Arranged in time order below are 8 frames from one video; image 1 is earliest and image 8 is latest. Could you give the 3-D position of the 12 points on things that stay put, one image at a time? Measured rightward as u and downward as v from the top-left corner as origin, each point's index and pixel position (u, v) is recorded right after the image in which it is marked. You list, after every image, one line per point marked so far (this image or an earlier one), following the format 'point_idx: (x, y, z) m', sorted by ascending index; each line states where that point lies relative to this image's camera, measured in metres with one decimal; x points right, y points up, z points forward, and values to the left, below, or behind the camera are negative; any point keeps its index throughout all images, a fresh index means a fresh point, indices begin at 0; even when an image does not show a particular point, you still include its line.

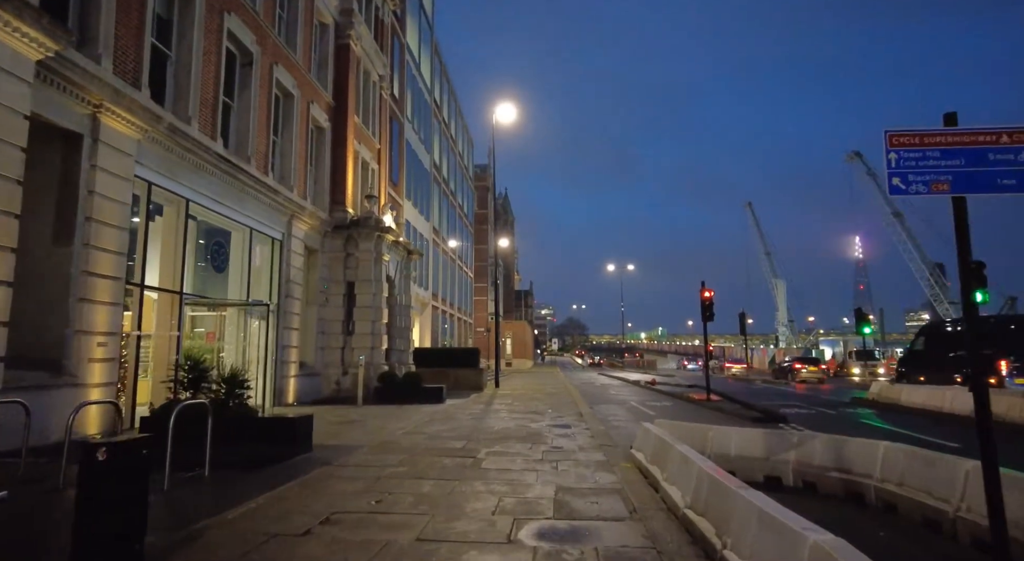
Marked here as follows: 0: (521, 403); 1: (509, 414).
0: (+0.3, -3.8, +19.0) m
1: (0.0, -3.4, +15.5) m
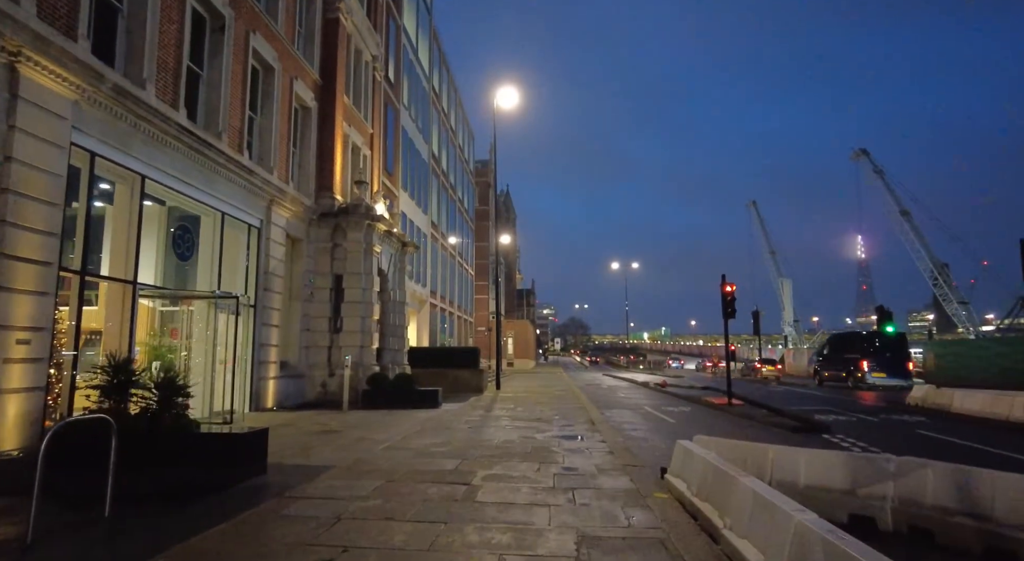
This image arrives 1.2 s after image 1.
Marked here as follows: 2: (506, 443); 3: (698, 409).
0: (+0.3, -3.6, +17.2) m
1: (0.0, -3.2, +13.7) m
2: (-0.1, -2.7, +10.2) m
3: (+5.7, -4.0, +18.7) m
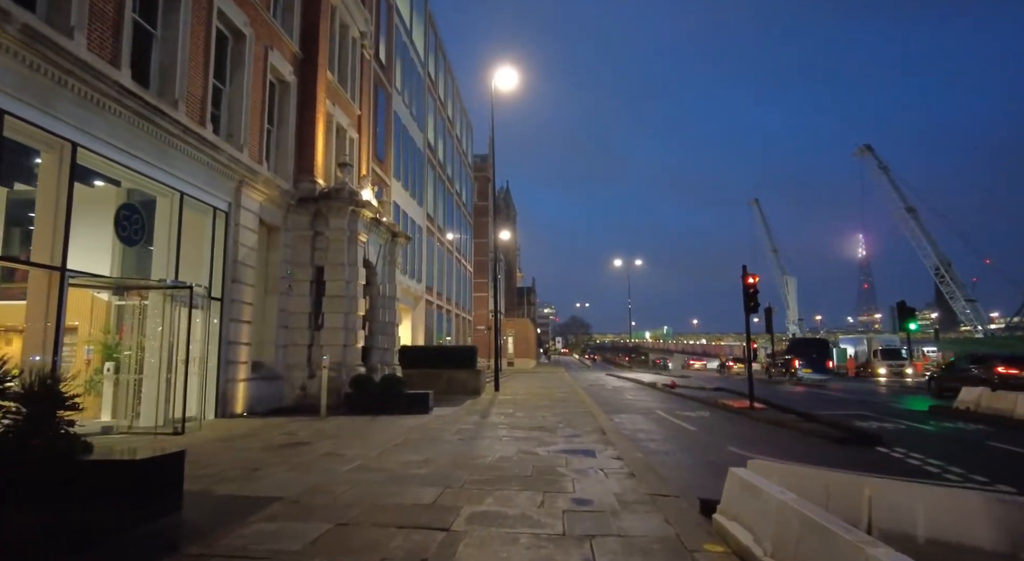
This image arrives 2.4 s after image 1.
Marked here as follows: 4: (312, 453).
0: (+0.3, -3.4, +15.4) m
1: (0.0, -2.9, +11.8) m
2: (-0.1, -2.5, +8.4) m
3: (+5.7, -3.7, +16.8) m
4: (-3.0, -2.6, +9.2) m
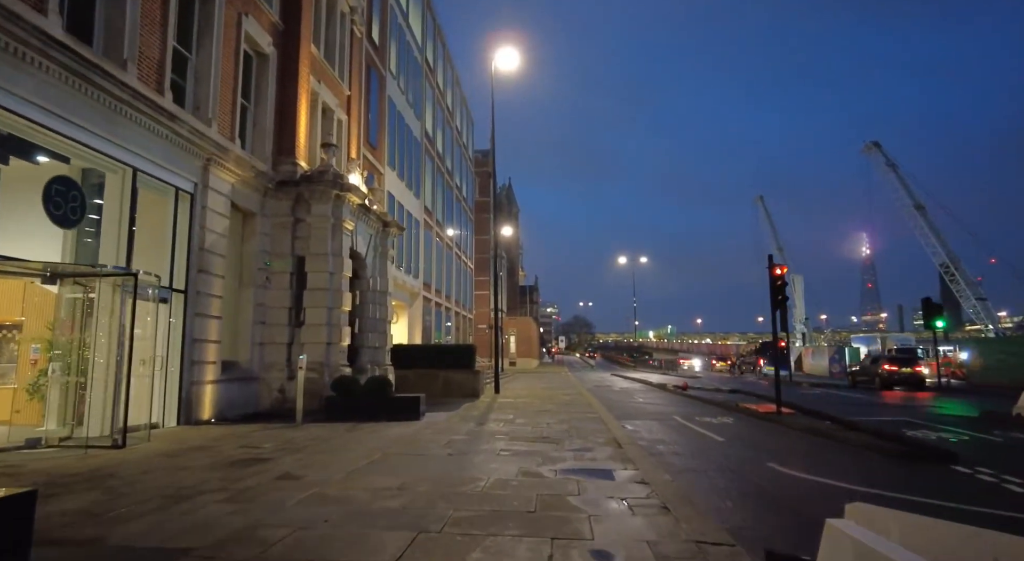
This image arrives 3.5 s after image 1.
0: (+0.3, -3.1, +13.7) m
1: (0.0, -2.7, +10.1) m
2: (-0.2, -2.3, +6.7) m
3: (+5.7, -3.5, +15.1) m
4: (-3.1, -2.4, +7.5) m
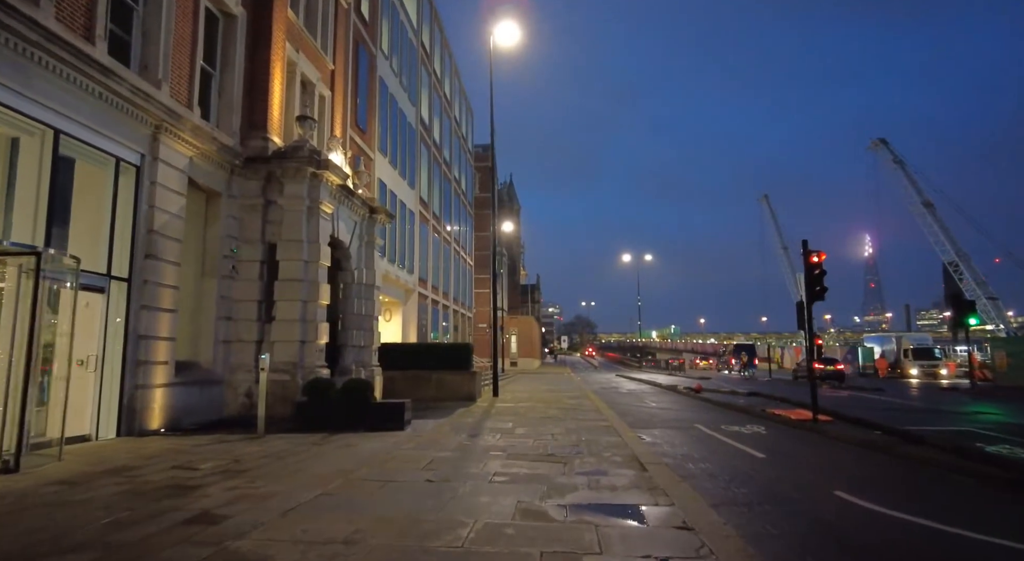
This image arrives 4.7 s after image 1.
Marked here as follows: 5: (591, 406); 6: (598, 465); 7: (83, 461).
0: (+0.3, -2.9, +11.8) m
1: (0.0, -2.5, +8.2) m
2: (-0.2, -2.0, +4.8) m
3: (+5.7, -3.2, +13.2) m
4: (-3.1, -2.2, +5.6) m
5: (+2.3, -3.6, +17.8) m
6: (+1.1, -2.5, +8.2) m
7: (-5.6, -2.4, +8.0) m
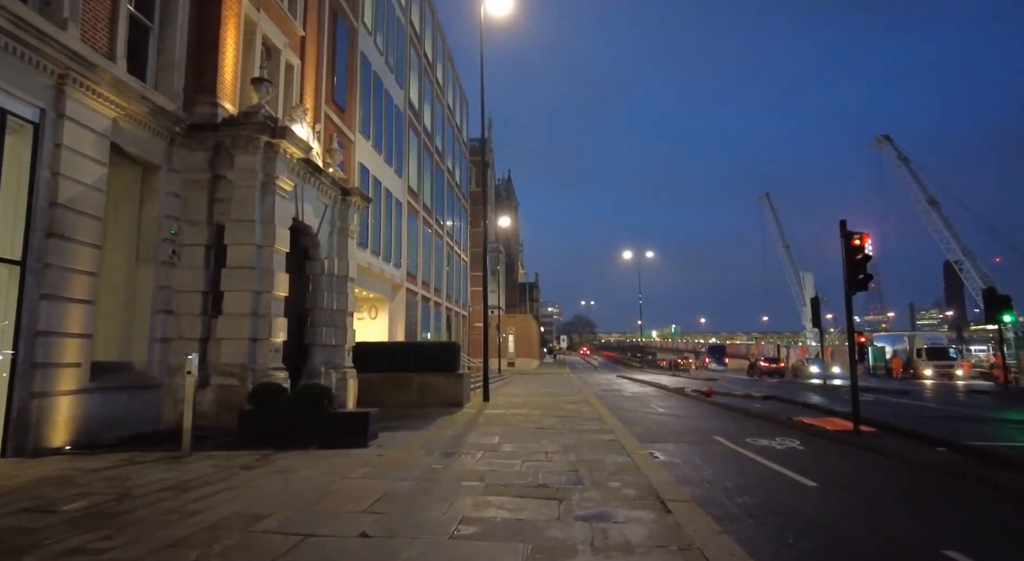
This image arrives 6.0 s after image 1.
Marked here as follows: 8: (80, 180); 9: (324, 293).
0: (0.0, -2.7, +9.7) m
1: (-0.3, -2.2, +6.1) m
2: (-0.4, -1.8, +2.7) m
3: (+5.4, -3.0, +11.1) m
4: (-3.3, -1.9, +3.5) m
5: (+2.1, -3.4, +15.7) m
6: (+0.9, -2.2, +6.1) m
7: (-5.8, -2.1, +6.0) m
8: (-7.1, +1.6, +10.0) m
9: (-4.9, -0.3, +15.9) m
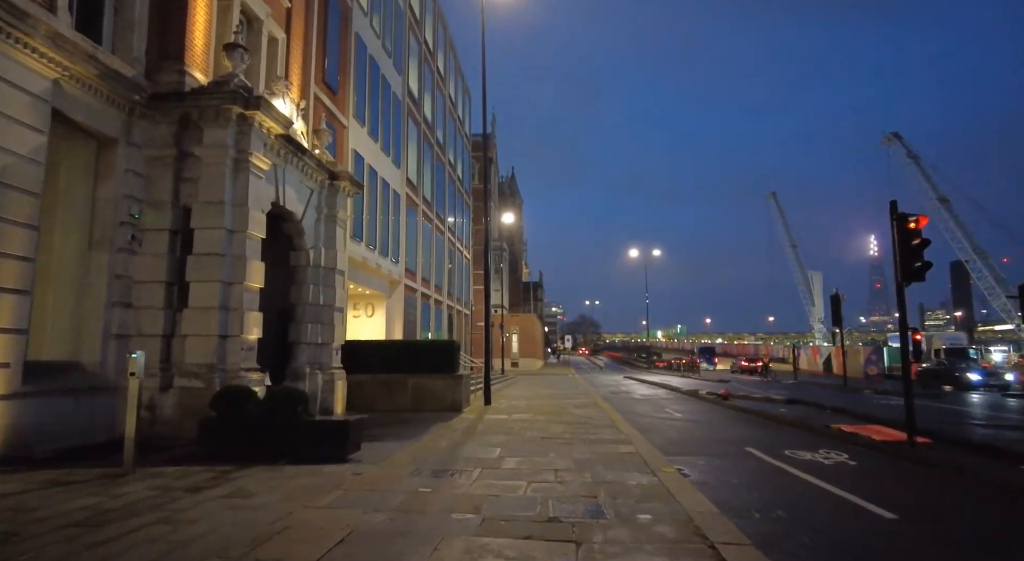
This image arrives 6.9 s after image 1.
0: (+0.1, -2.5, +8.2) m
1: (-0.3, -2.0, +4.7) m
2: (-0.4, -1.6, +1.3) m
3: (+5.5, -2.8, +9.6) m
4: (-3.3, -1.7, +2.1) m
5: (+2.1, -3.2, +14.2) m
6: (+0.9, -2.0, +4.6) m
7: (-5.8, -1.9, +4.5) m
8: (-7.1, +1.8, +8.6) m
9: (-4.8, -0.1, +14.5) m
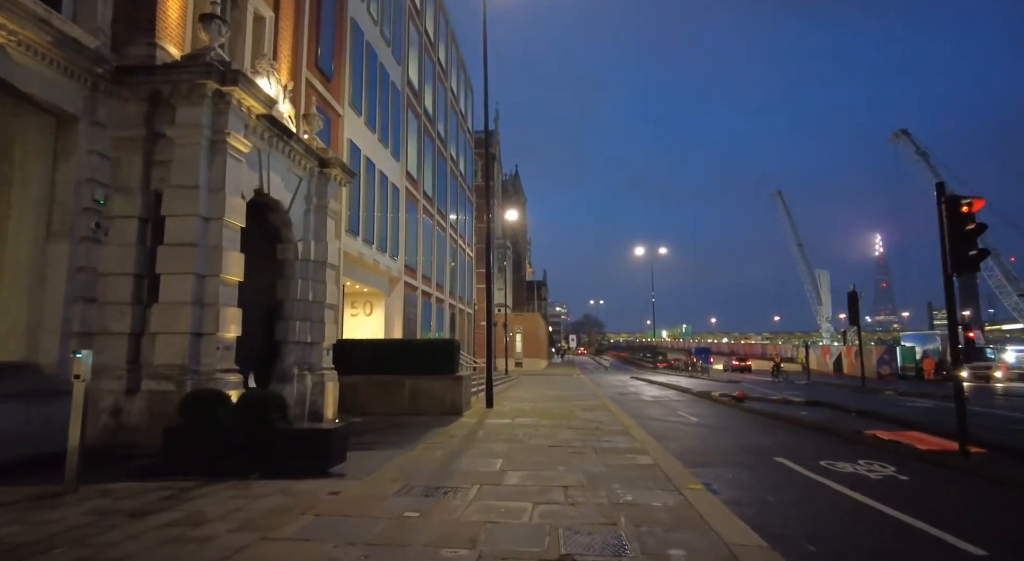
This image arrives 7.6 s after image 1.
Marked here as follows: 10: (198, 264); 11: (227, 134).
0: (+0.1, -2.3, +7.2) m
1: (-0.2, -1.9, +3.6) m
2: (-0.4, -1.5, +0.2) m
3: (+5.6, -2.7, +8.6) m
4: (-3.3, -1.6, +1.1) m
5: (+2.2, -3.1, +13.2) m
6: (+0.9, -1.9, +3.6) m
7: (-5.8, -1.8, +3.5) m
8: (-7.0, +2.0, +7.6) m
9: (-4.7, 0.0, +13.5) m
10: (-5.0, +0.3, +9.9) m
11: (-4.8, +2.5, +10.5) m
